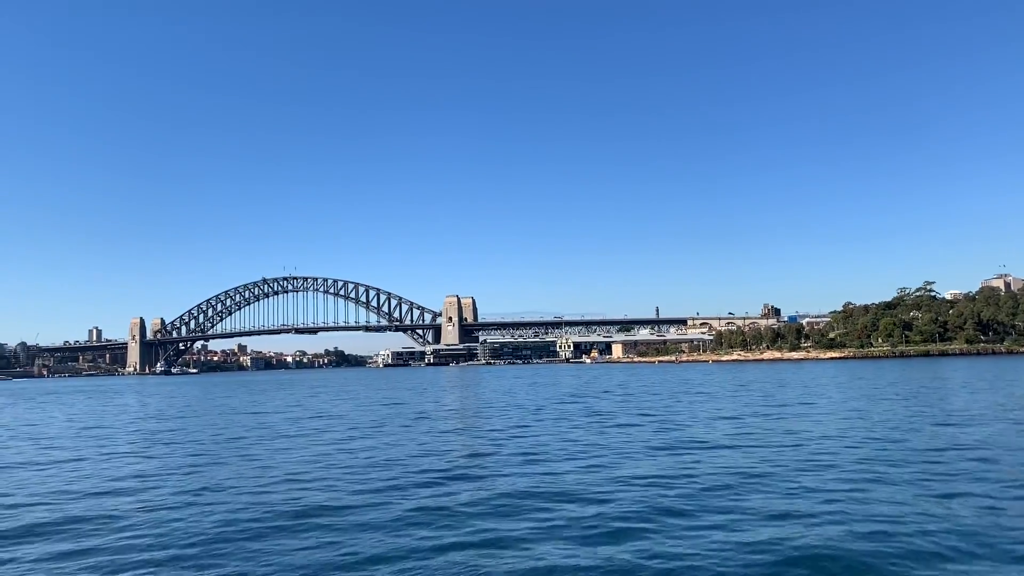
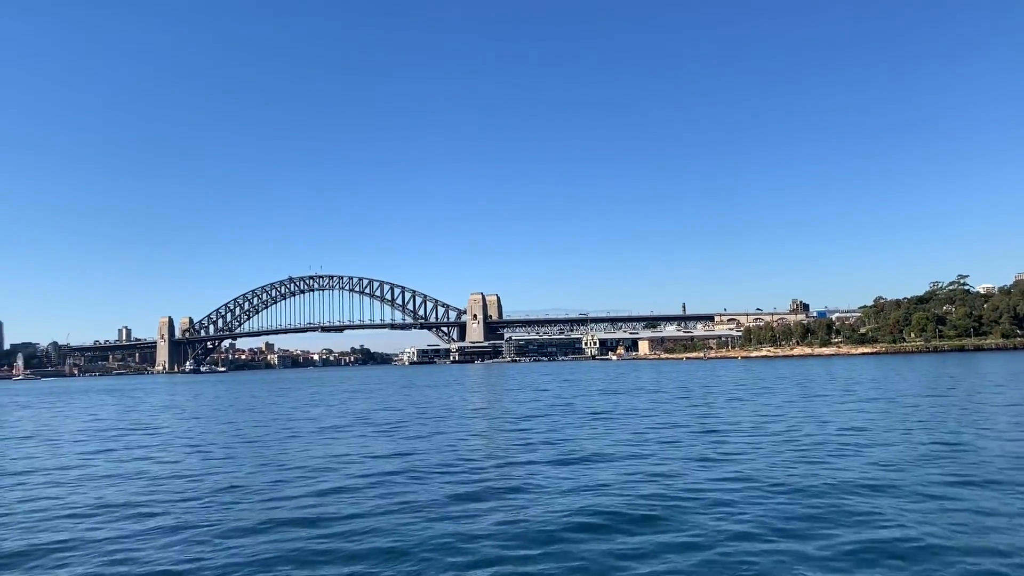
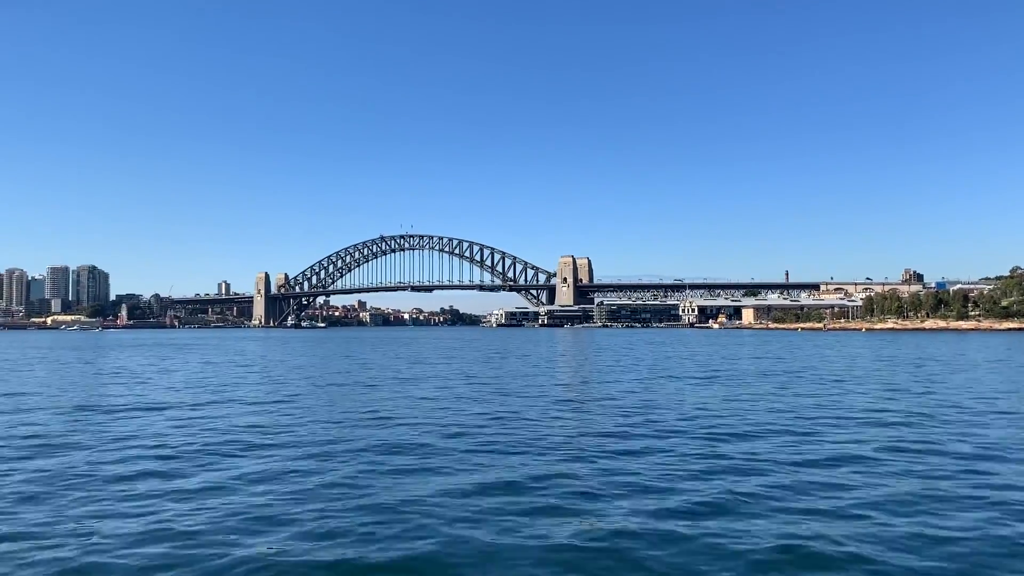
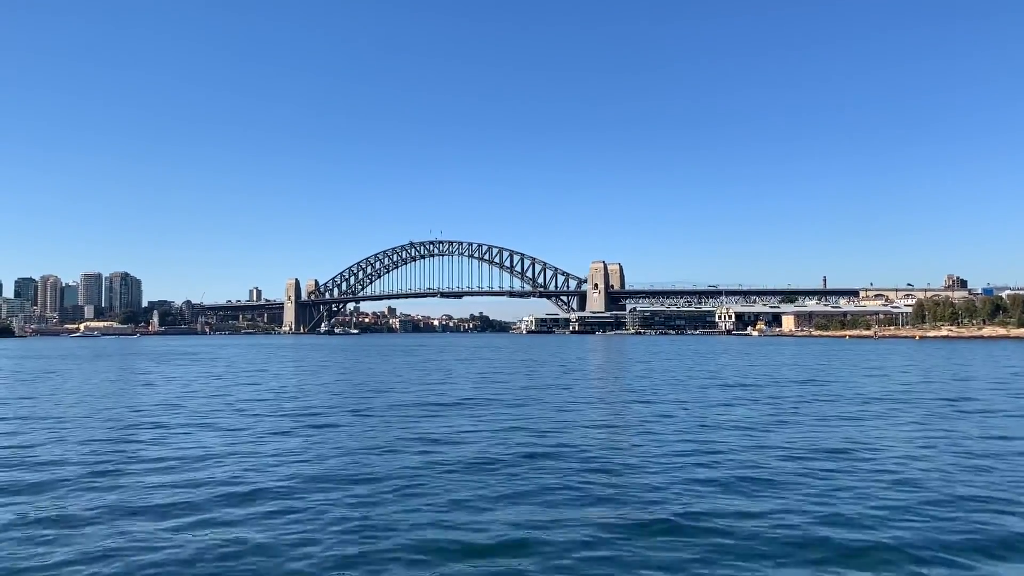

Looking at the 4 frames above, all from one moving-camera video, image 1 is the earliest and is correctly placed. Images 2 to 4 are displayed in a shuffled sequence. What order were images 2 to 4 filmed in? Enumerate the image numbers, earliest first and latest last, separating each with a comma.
2, 3, 4
